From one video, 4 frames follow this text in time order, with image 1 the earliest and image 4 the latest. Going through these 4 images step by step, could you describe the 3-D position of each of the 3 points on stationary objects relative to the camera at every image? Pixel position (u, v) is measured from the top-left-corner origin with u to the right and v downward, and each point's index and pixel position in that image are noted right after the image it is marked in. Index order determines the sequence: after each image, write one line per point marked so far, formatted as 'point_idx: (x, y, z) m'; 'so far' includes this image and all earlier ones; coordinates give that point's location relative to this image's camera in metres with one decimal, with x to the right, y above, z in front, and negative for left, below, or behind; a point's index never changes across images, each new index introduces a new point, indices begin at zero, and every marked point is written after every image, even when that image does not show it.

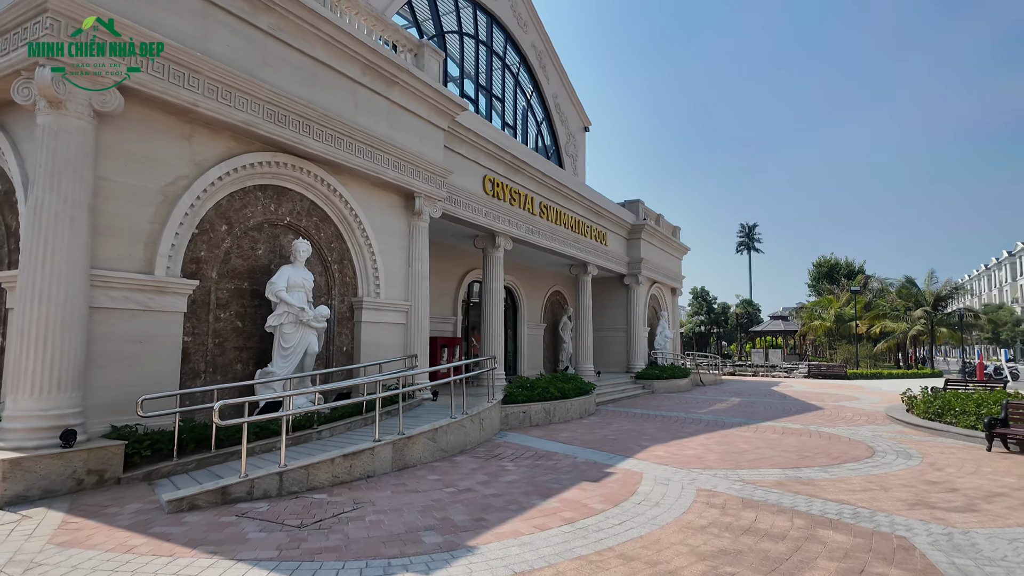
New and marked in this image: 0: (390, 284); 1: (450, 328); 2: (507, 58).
0: (-2.0, +0.1, +9.9) m
1: (-1.6, -1.1, +15.4) m
2: (-0.2, +7.6, +19.6) m
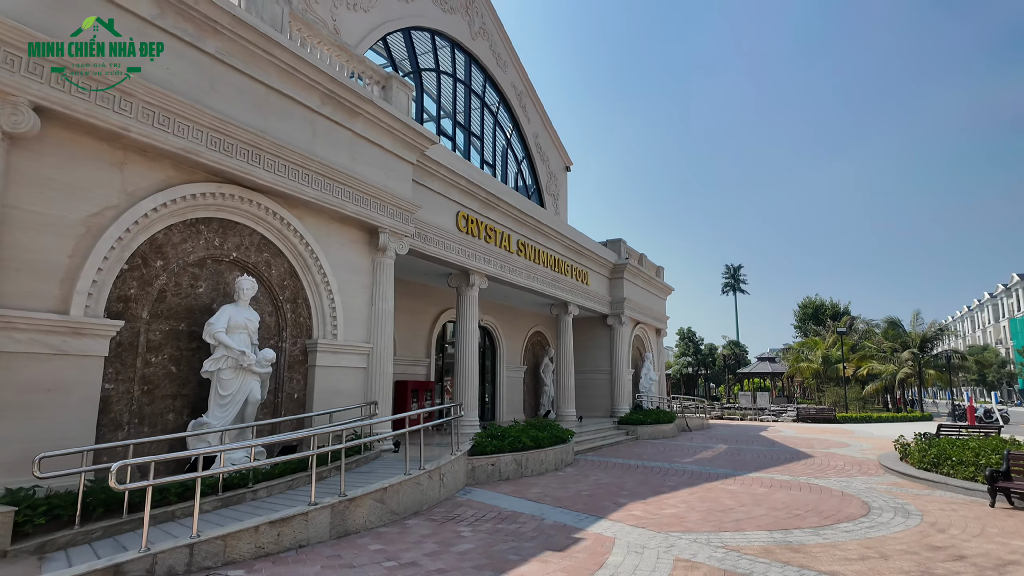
0: (-2.5, -0.6, +9.2) m
1: (-2.2, -2.1, +14.6) m
2: (-0.8, +6.3, +19.5) m
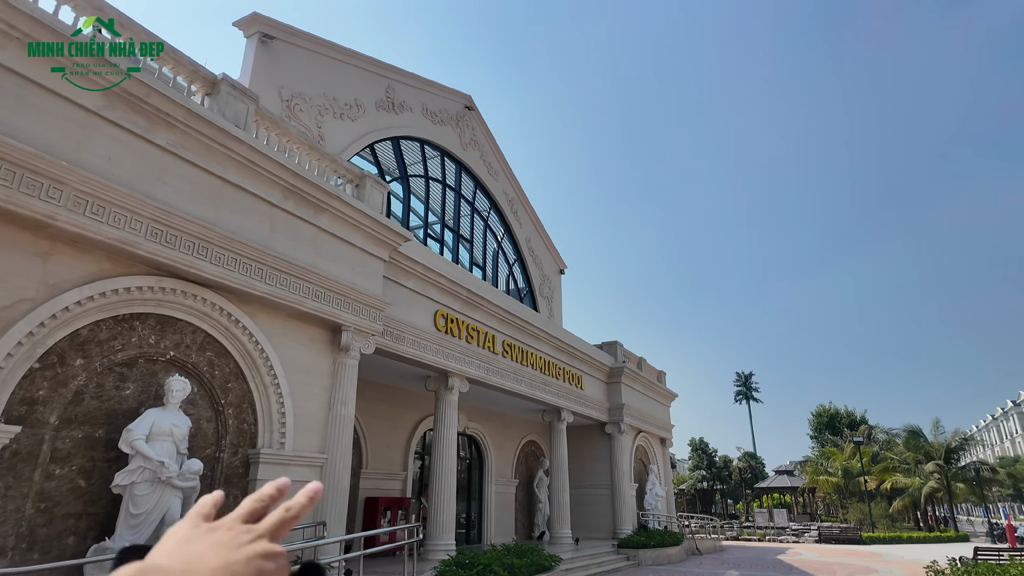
0: (-3.0, -2.0, +8.4) m
1: (-2.6, -4.5, +13.4) m
2: (-1.2, +2.8, +19.7) m
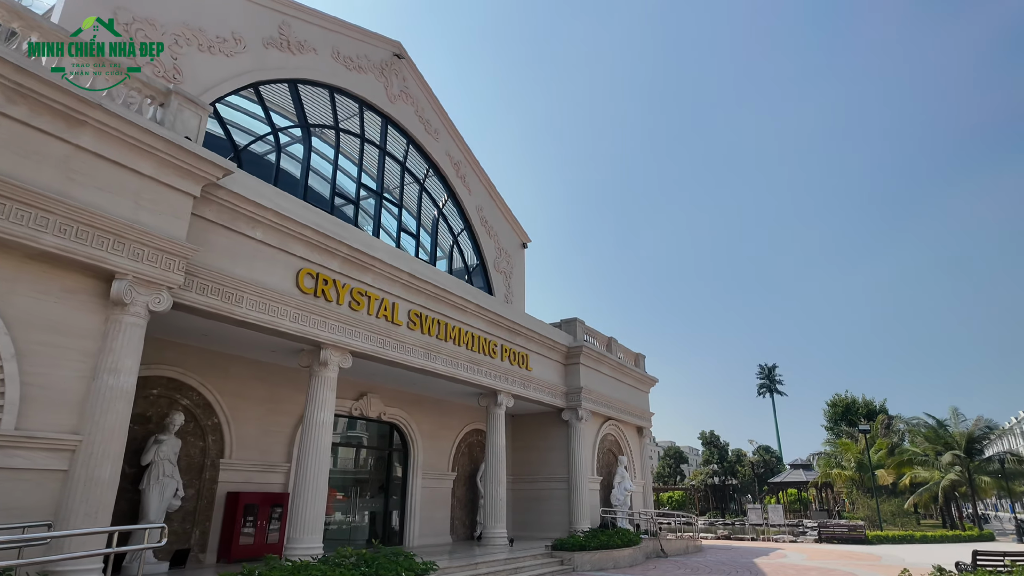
0: (-5.2, -1.3, +6.5) m
1: (-4.5, -3.7, +11.5) m
2: (-3.0, +3.7, +17.7) m
